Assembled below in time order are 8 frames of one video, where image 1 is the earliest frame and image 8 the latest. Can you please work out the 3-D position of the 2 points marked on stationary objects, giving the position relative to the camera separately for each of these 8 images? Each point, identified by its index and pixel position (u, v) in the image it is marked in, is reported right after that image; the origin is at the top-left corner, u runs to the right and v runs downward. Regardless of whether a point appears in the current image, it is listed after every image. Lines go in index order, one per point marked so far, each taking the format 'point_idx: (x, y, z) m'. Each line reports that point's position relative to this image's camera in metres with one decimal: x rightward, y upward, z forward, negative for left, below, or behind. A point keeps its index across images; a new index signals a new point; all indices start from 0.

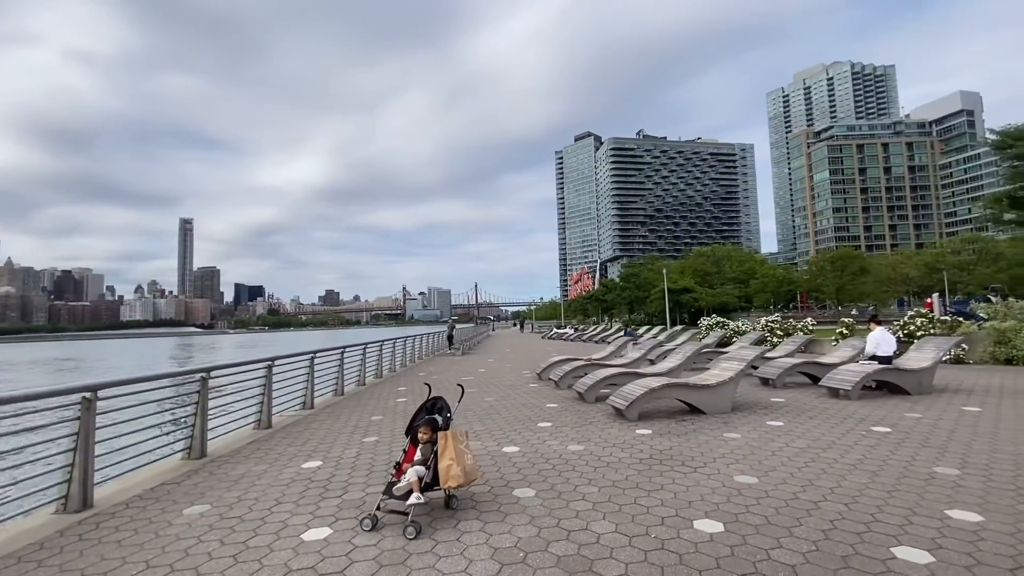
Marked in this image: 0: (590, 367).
0: (+1.7, -1.7, +10.2) m
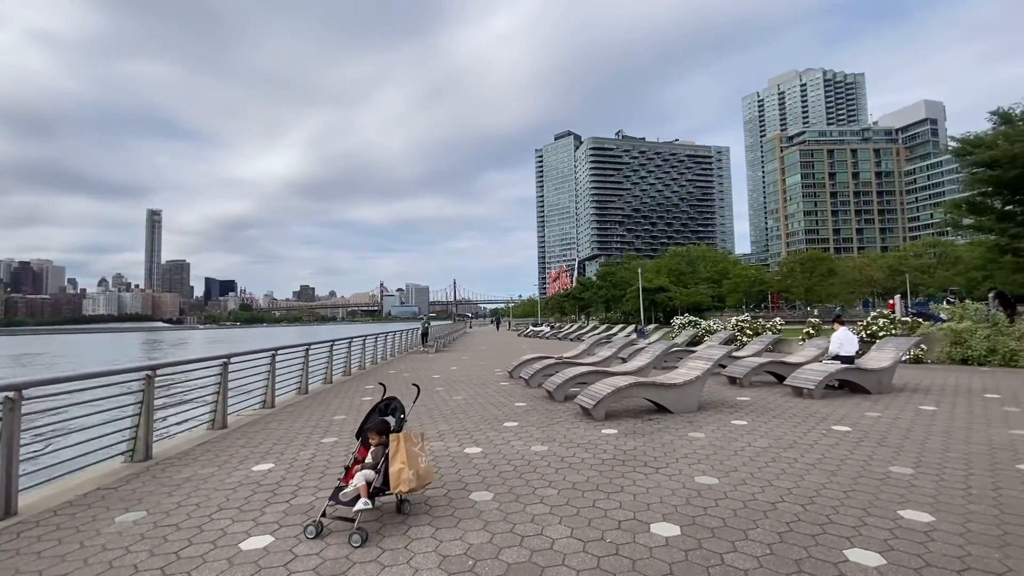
0: (+1.0, -1.6, +10.2) m
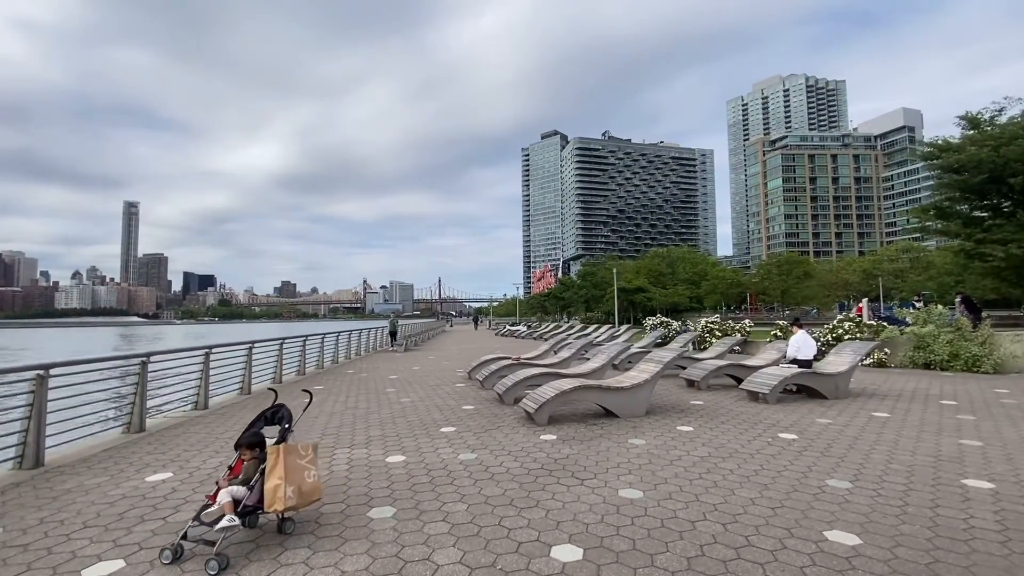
0: (+0.1, -1.6, +9.8) m
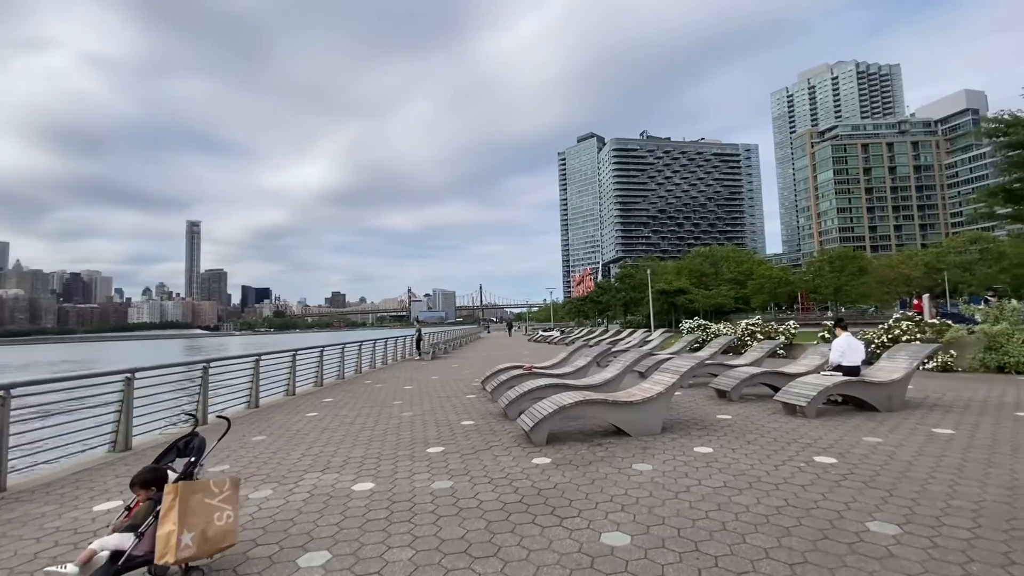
0: (+0.3, -1.7, +9.1) m
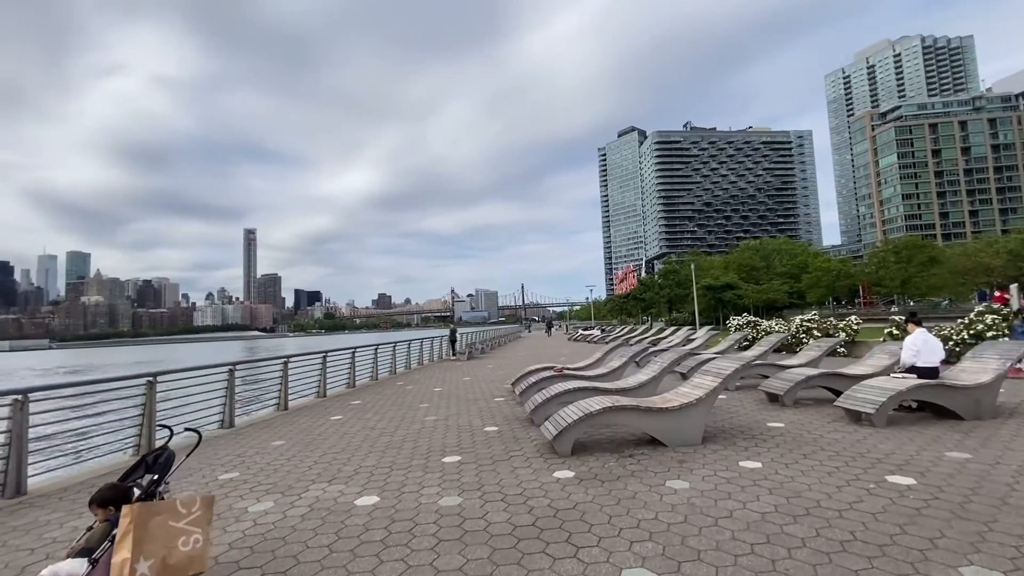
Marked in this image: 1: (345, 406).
0: (+0.8, -1.6, +8.6) m
1: (-3.6, -2.5, +10.3) m
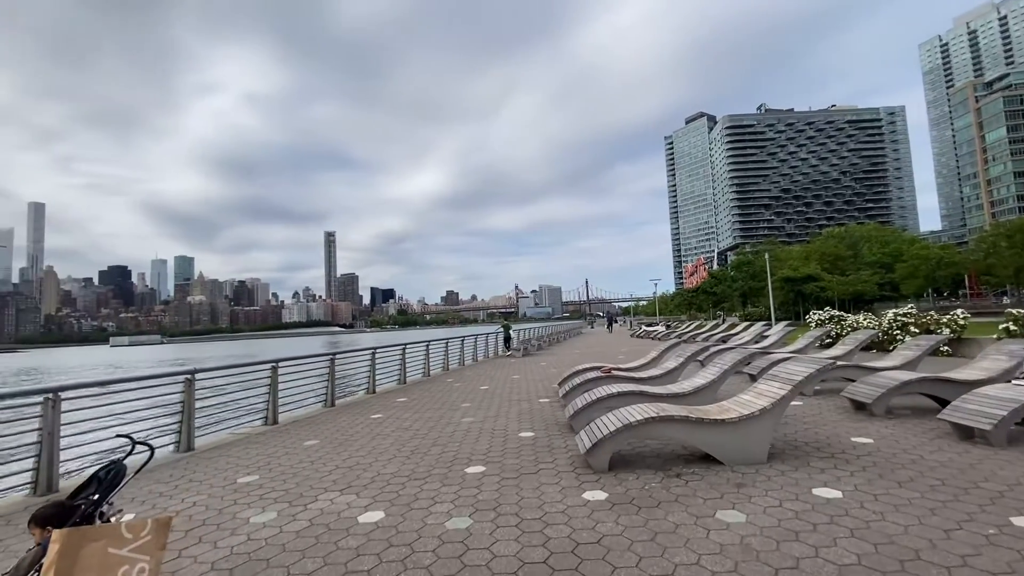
0: (+1.5, -1.5, +7.9) m
1: (-2.6, -2.4, +10.1) m
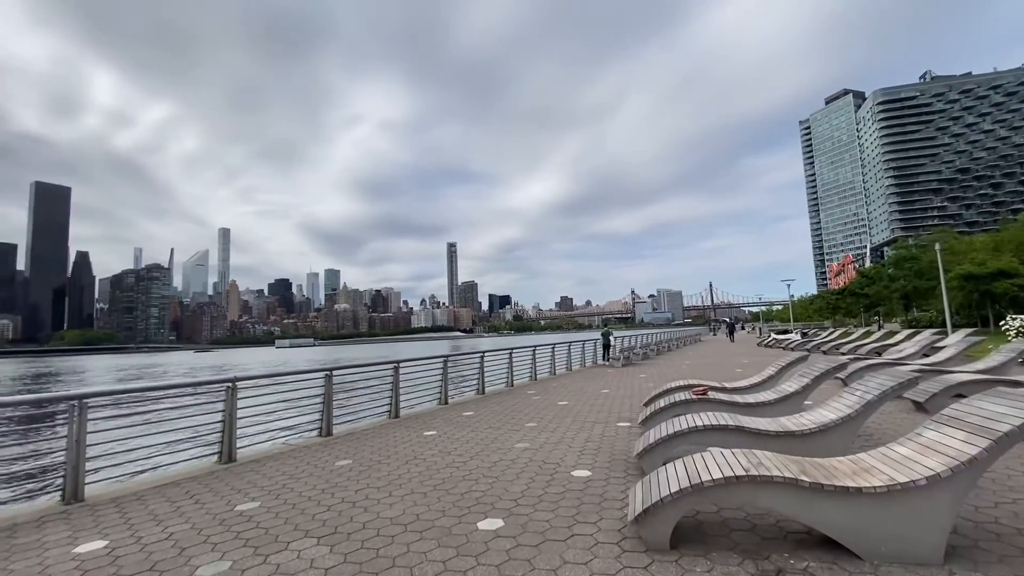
0: (+2.4, -1.5, +6.2) m
1: (-1.1, -2.5, +9.3) m
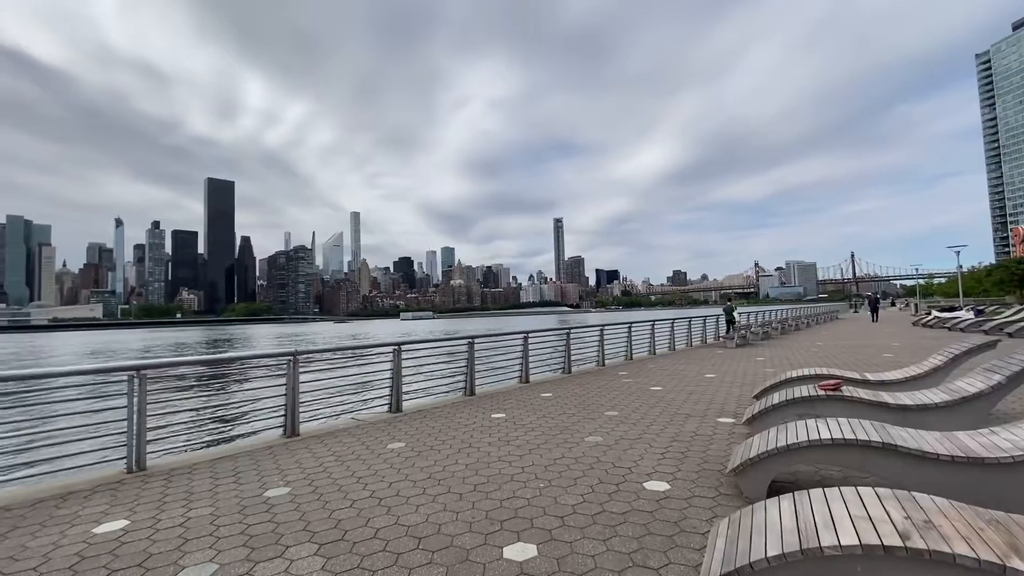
0: (+3.0, -1.1, +4.7) m
1: (+0.4, -2.0, +8.6) m
